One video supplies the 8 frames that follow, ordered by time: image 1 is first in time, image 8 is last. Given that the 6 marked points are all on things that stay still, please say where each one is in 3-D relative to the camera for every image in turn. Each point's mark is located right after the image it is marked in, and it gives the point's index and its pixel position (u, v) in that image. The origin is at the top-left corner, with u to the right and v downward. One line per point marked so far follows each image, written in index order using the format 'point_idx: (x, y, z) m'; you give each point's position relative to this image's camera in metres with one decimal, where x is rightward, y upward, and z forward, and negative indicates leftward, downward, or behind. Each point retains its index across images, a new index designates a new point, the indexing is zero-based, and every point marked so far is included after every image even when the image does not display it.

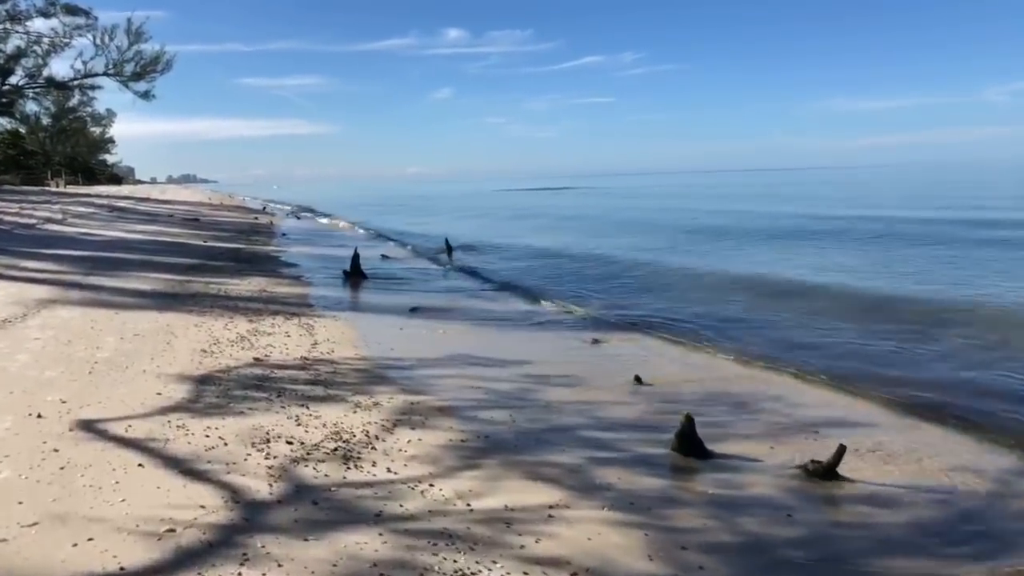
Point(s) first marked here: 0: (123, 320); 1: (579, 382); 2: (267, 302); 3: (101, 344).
0: (-7.5, -0.6, +14.7) m
1: (+1.0, -1.5, +11.6) m
2: (-6.0, -0.4, +18.7) m
3: (-6.7, -0.9, +12.4) m
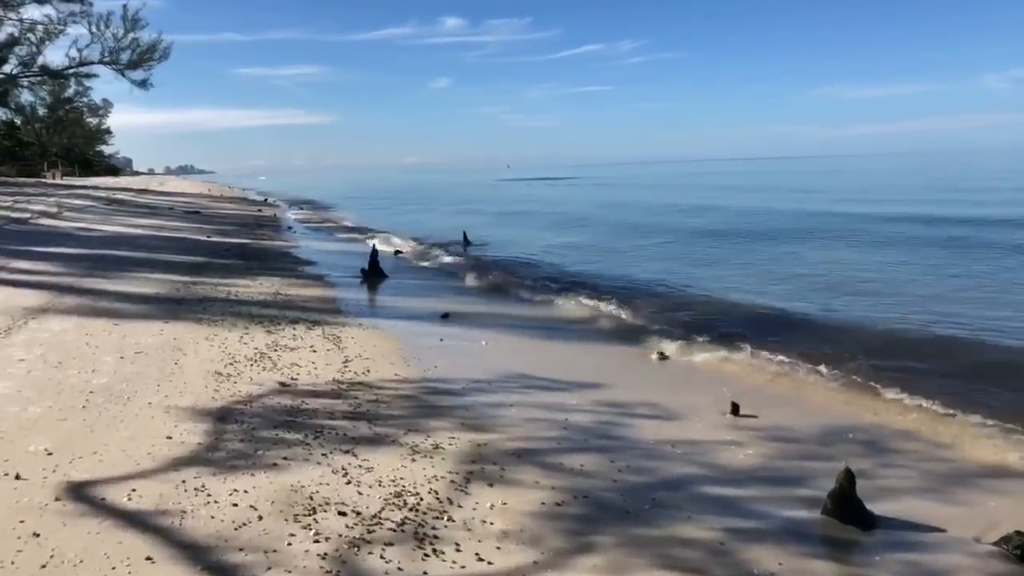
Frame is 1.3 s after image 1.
0: (-6.5, -0.8, +12.8) m
1: (+2.0, -1.7, +9.7) m
2: (-5.0, -0.5, +16.8) m
3: (-5.7, -1.1, +10.5) m
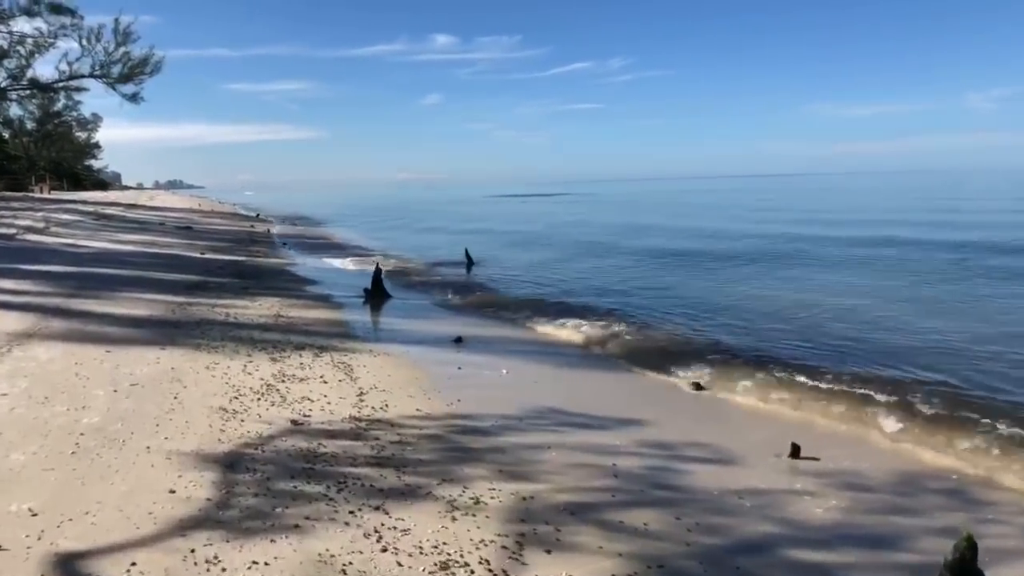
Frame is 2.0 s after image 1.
0: (-6.1, -1.2, +11.8) m
1: (+2.5, -2.0, +8.8) m
2: (-4.7, -0.9, +15.8) m
3: (-5.2, -1.4, +9.5) m
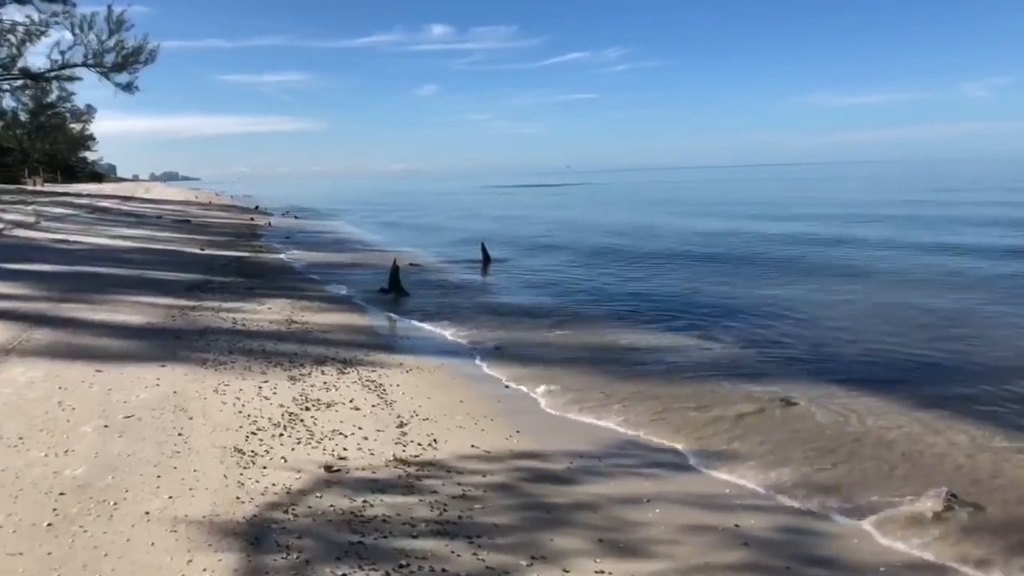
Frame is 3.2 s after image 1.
0: (-5.3, -1.3, +10.0) m
1: (+3.3, -2.1, +7.0) m
2: (-3.8, -1.0, +14.0) m
3: (-4.4, -1.6, +7.7) m
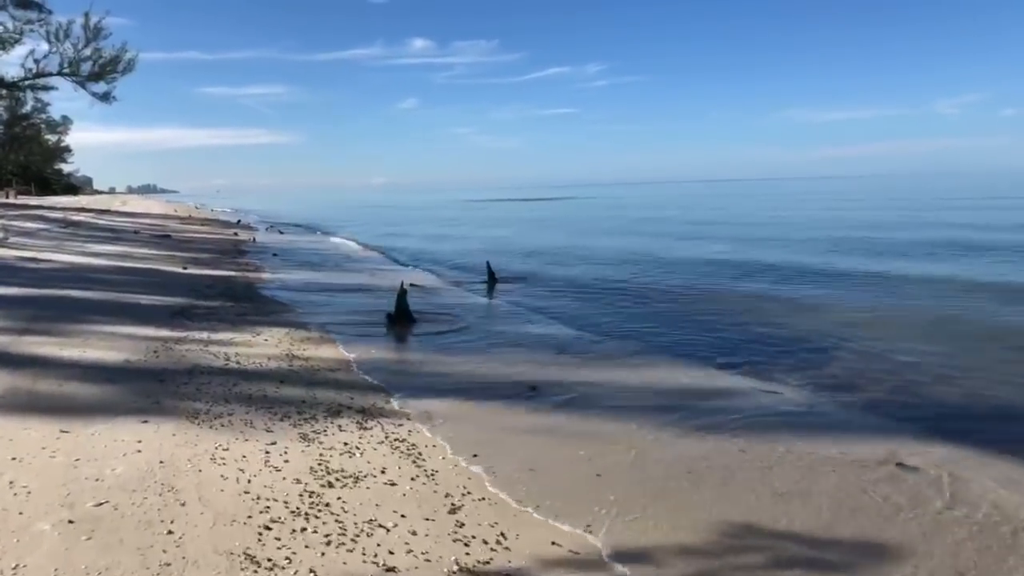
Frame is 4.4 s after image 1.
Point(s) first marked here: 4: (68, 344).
0: (-4.5, -1.7, +7.9) m
1: (+4.2, -2.5, +5.1) m
2: (-3.2, -1.5, +11.9) m
3: (-3.6, -2.0, +5.6) m
4: (-8.0, -1.0, +13.7) m
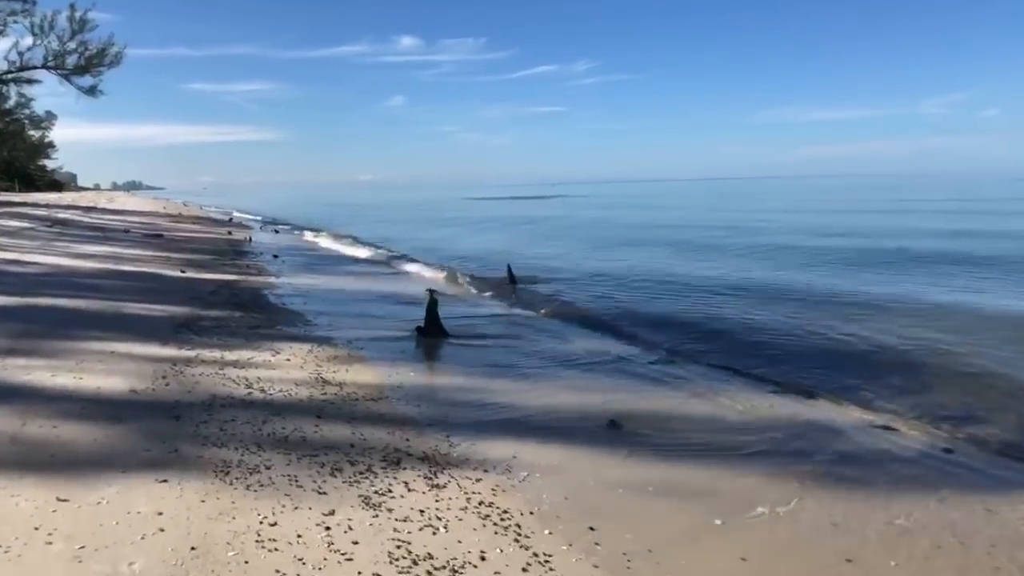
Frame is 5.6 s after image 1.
0: (-3.3, -2.0, +5.9) m
1: (+5.4, -2.8, +3.3) m
2: (-2.1, -1.7, +10.0) m
3: (-2.4, -2.2, +3.7) m
4: (-6.9, -1.2, +11.7) m
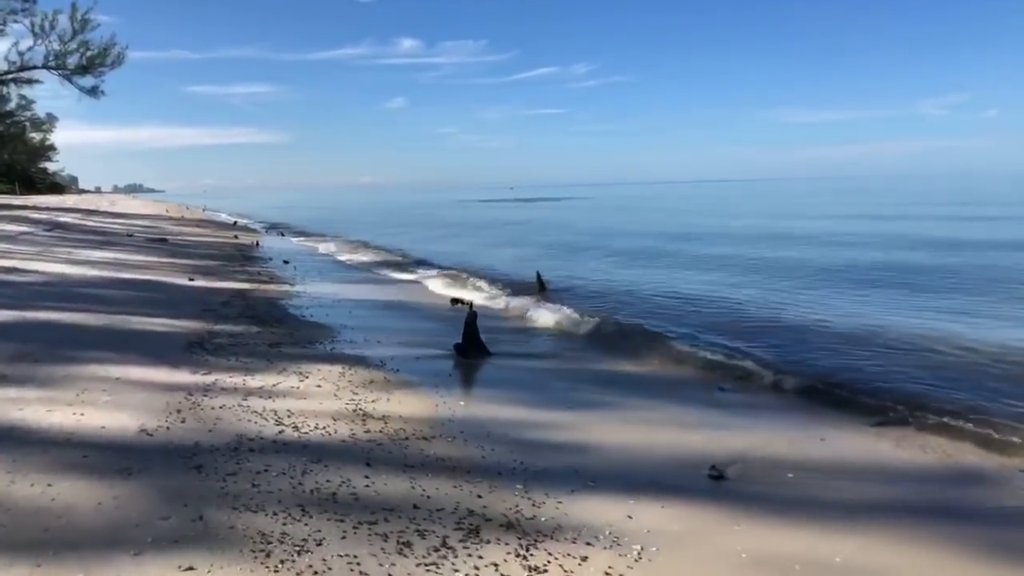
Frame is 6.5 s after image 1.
0: (-2.4, -2.2, +4.2) m
1: (+6.3, -3.0, +1.6) m
2: (-1.1, -2.0, +8.3) m
3: (-1.4, -2.5, +2.0) m
4: (-6.0, -1.5, +10.0) m
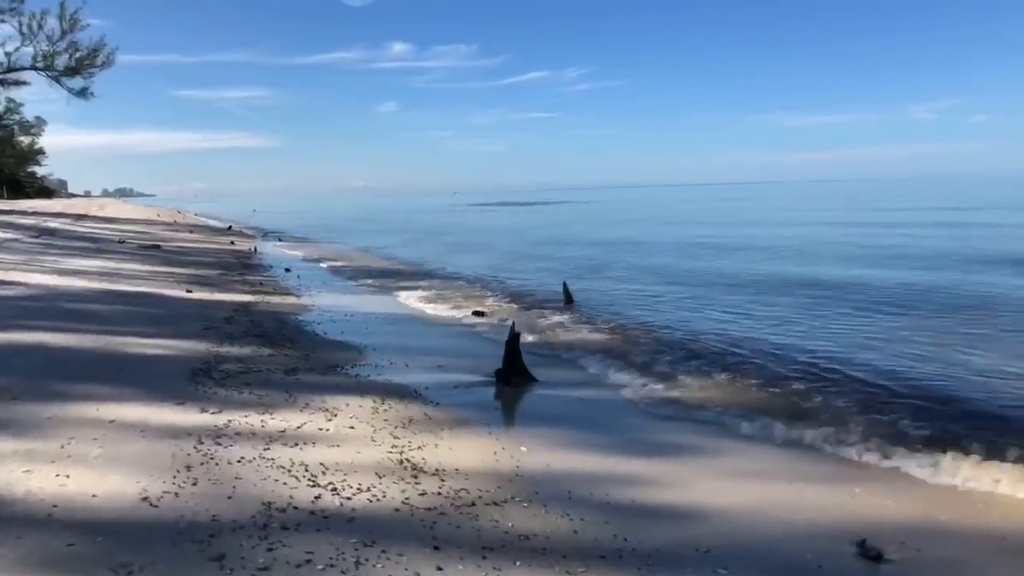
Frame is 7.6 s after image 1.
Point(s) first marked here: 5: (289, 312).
0: (-1.4, -2.5, +2.4) m
1: (+7.3, -3.2, -0.2) m
2: (-0.2, -2.3, +6.5) m
3: (-0.4, -2.7, +0.1) m
4: (-5.0, -1.8, +8.1) m
5: (-5.7, -0.6, +19.8) m
